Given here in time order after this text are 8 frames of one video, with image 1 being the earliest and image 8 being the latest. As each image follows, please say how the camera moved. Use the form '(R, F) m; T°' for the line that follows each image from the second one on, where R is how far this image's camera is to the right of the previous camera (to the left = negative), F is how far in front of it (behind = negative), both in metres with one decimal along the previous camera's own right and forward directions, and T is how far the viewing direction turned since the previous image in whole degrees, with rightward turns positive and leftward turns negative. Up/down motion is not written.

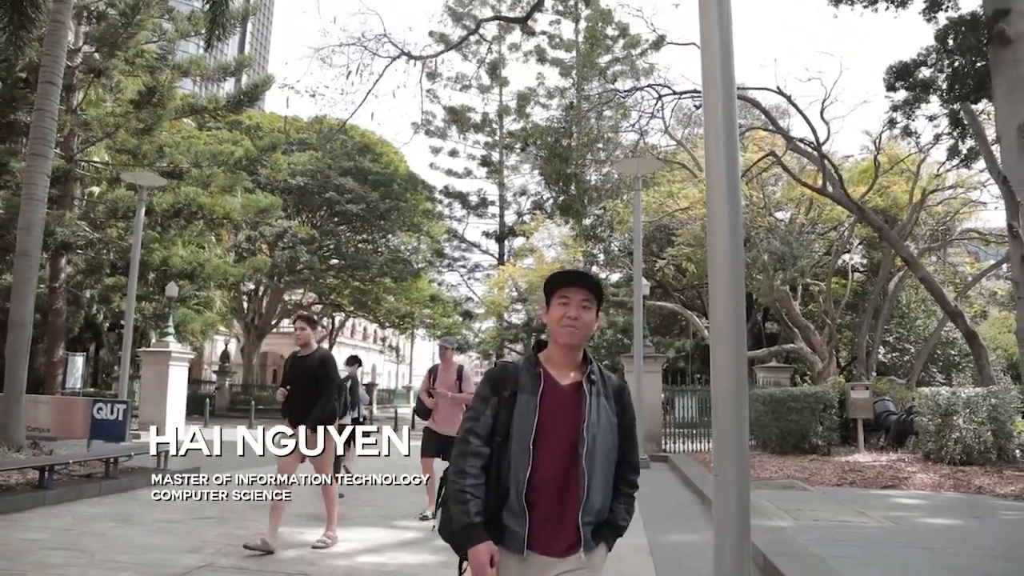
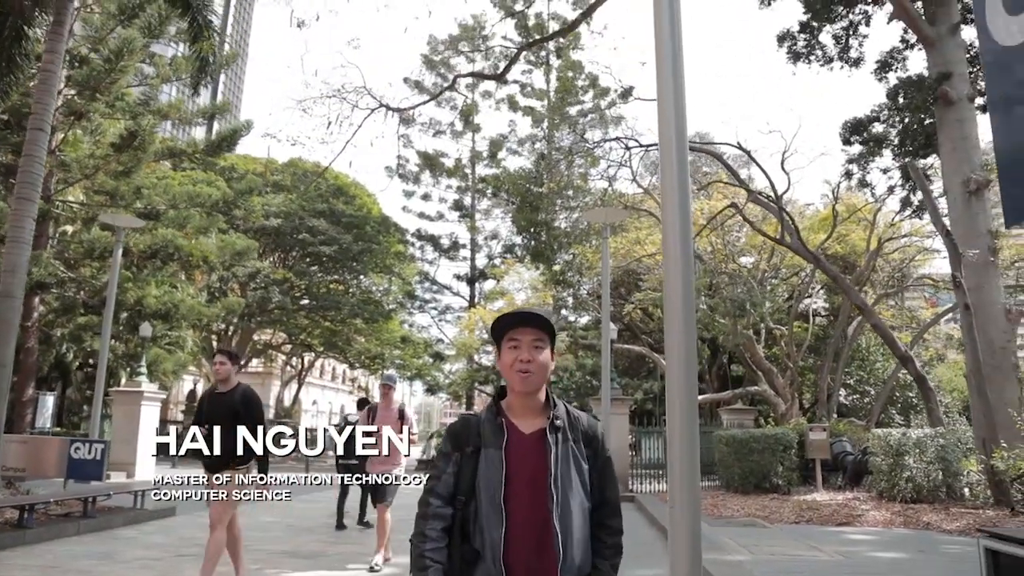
(0.0, -0.4) m; +2°
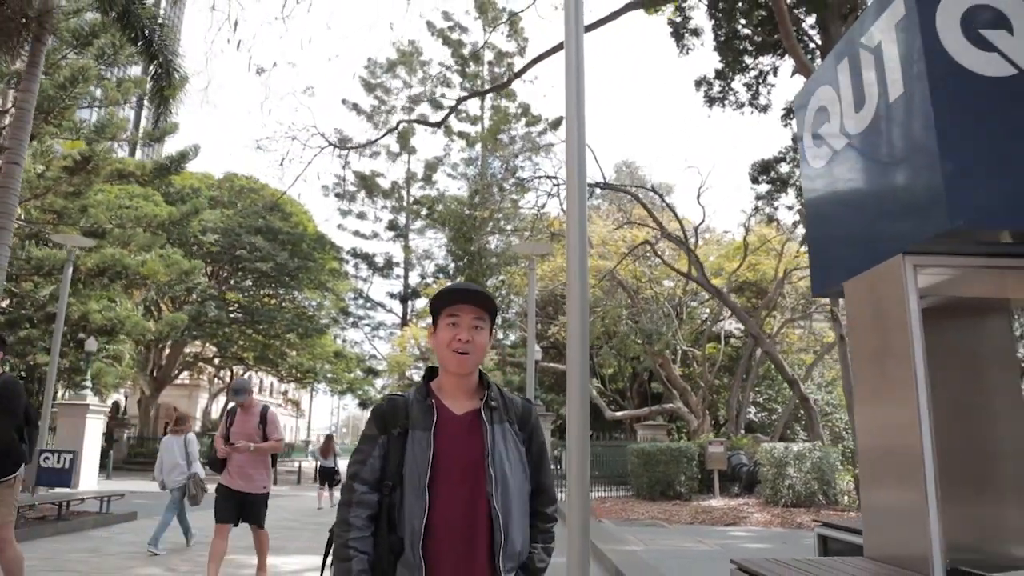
(-0.1, -1.3) m; +5°
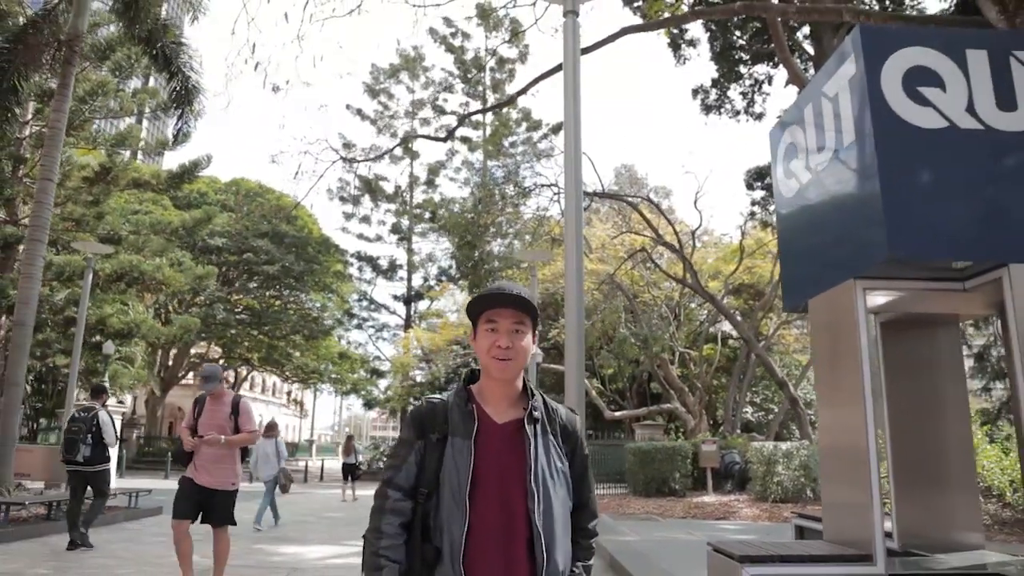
(0.0, -0.6) m; 0°
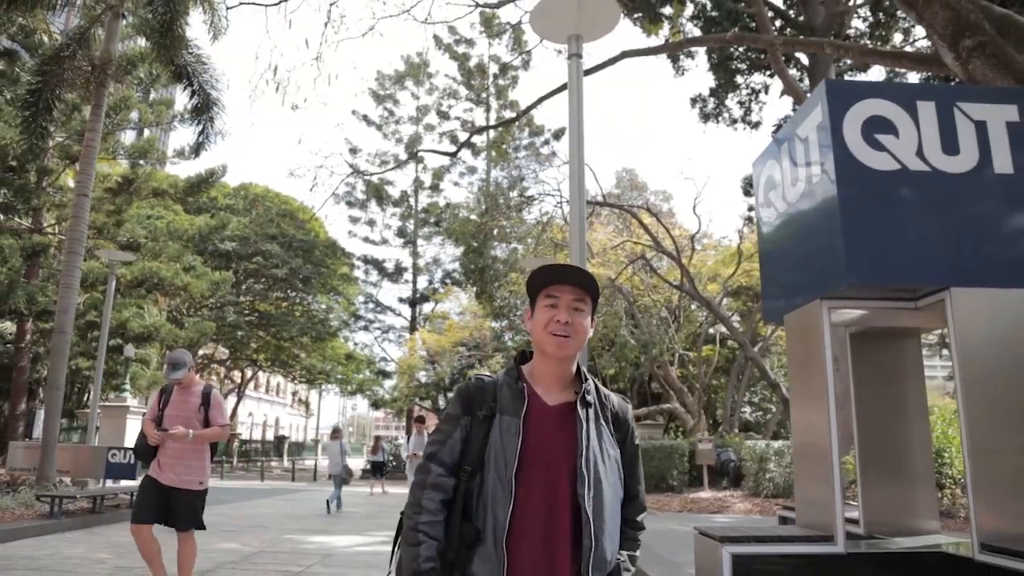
(-0.1, -0.7) m; 0°
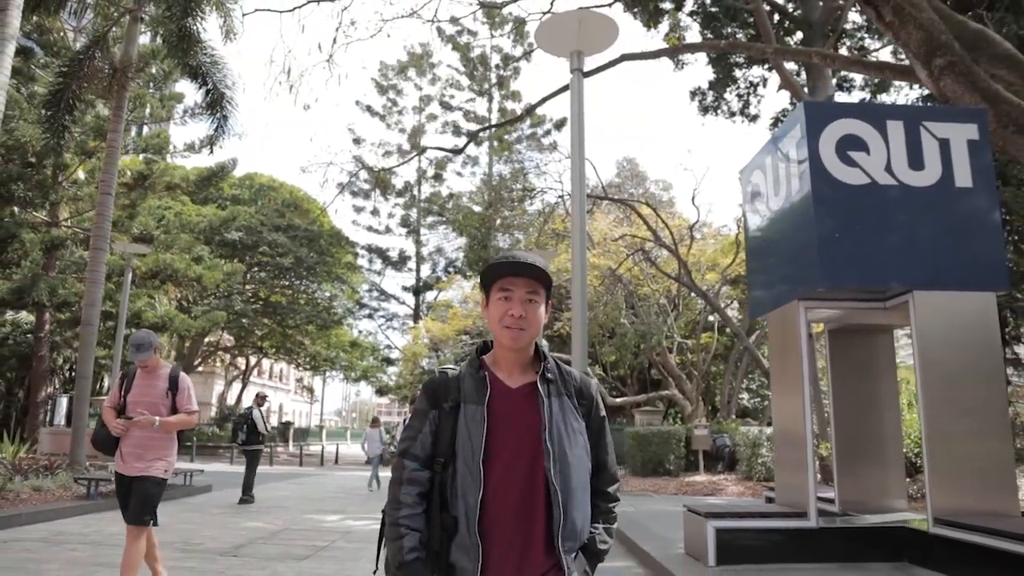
(0.0, -0.5) m; 0°
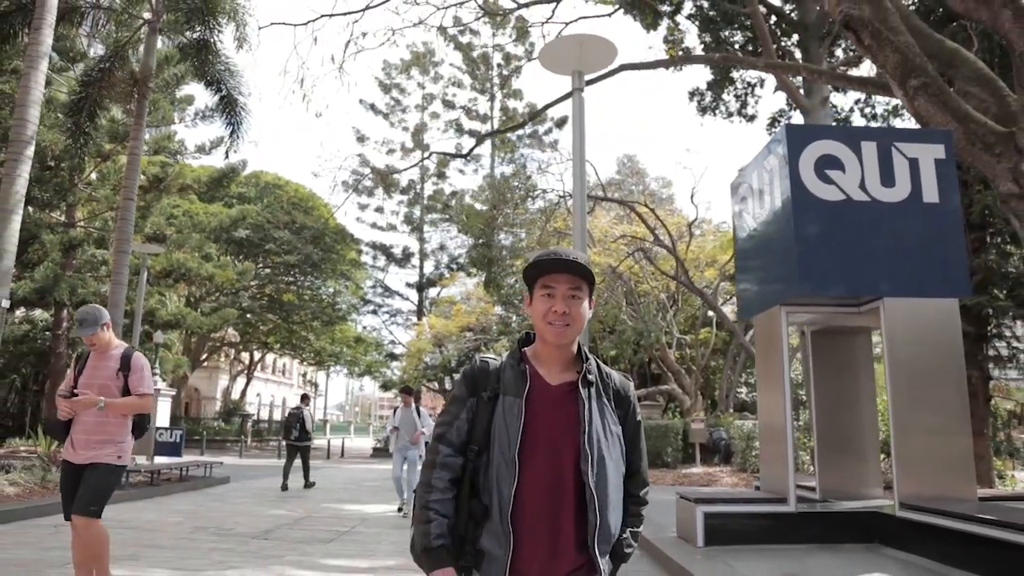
(-0.1, -0.5) m; 0°
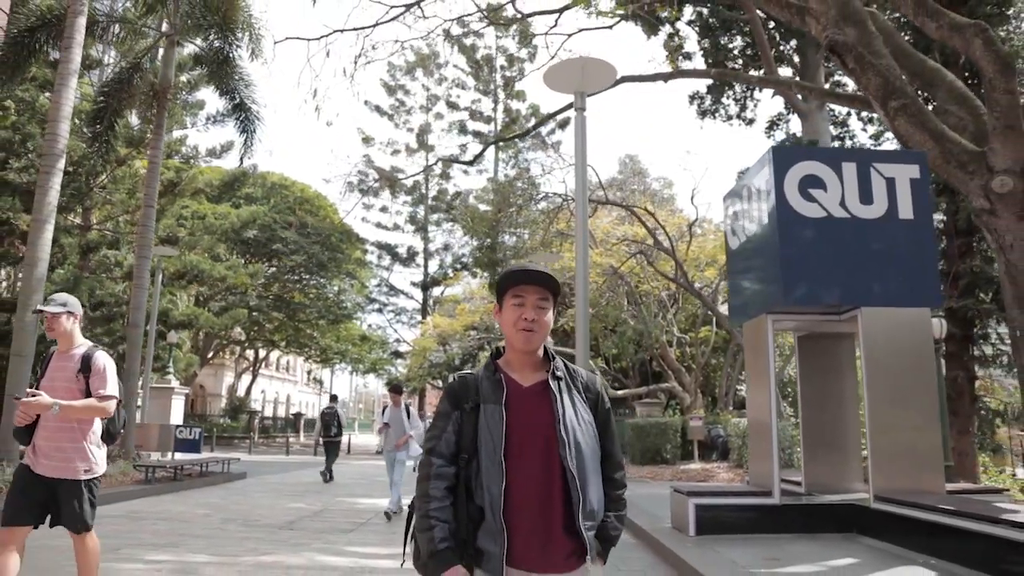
(0.0, -0.5) m; 0°
